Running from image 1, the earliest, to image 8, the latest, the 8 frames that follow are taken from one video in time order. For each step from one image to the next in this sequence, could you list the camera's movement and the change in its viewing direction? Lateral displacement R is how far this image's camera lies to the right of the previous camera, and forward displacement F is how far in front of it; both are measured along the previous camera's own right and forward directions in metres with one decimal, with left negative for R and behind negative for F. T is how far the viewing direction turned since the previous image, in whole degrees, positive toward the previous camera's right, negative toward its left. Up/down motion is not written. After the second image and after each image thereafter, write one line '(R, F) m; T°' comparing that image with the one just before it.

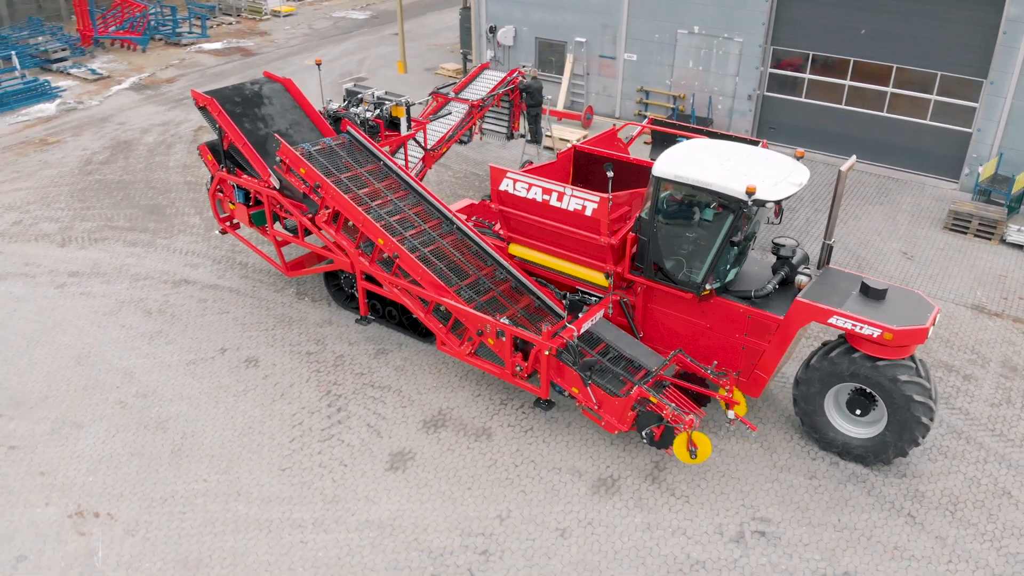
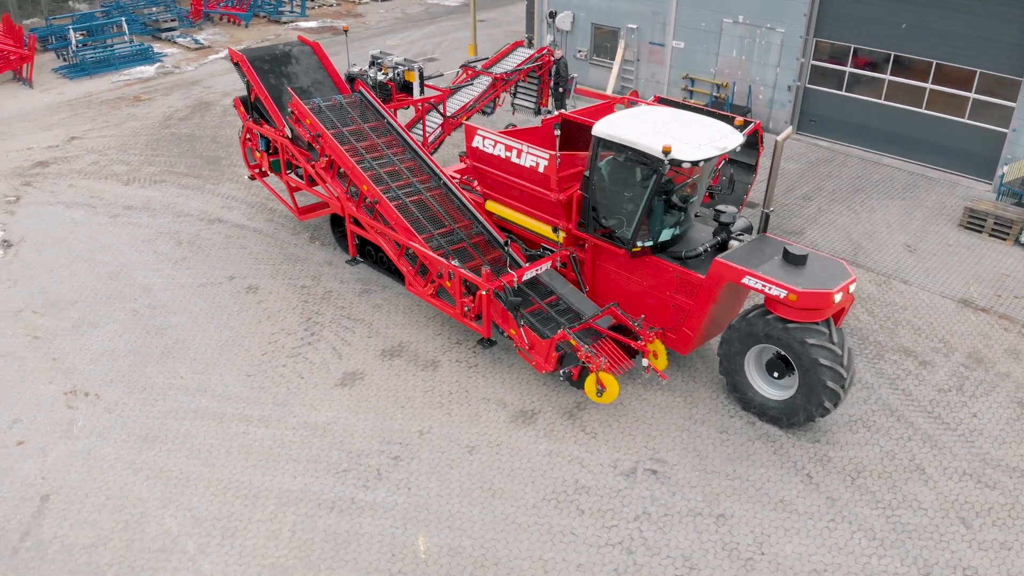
(+1.2, -0.8) m; -9°
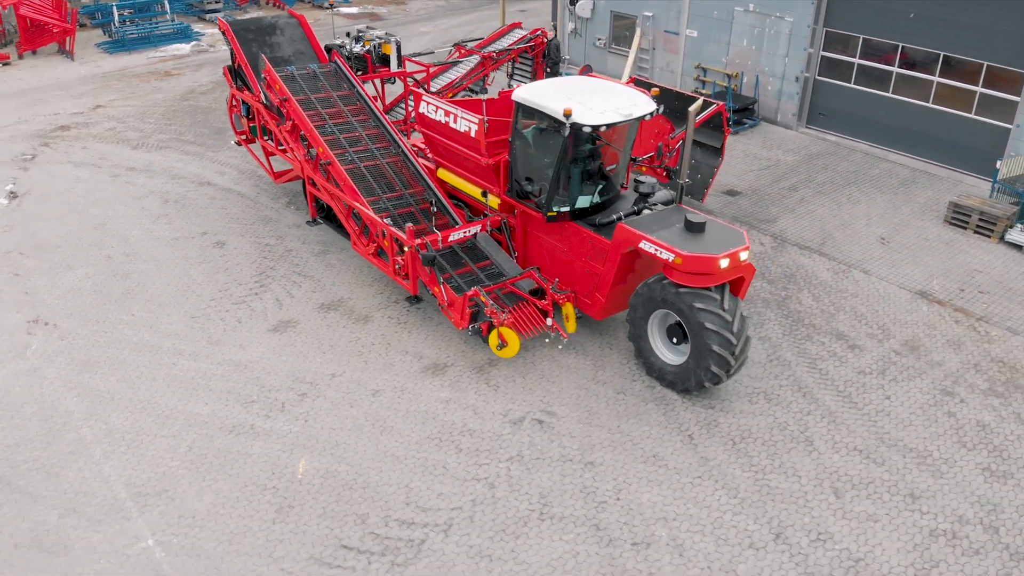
(+1.2, -0.6) m; -6°
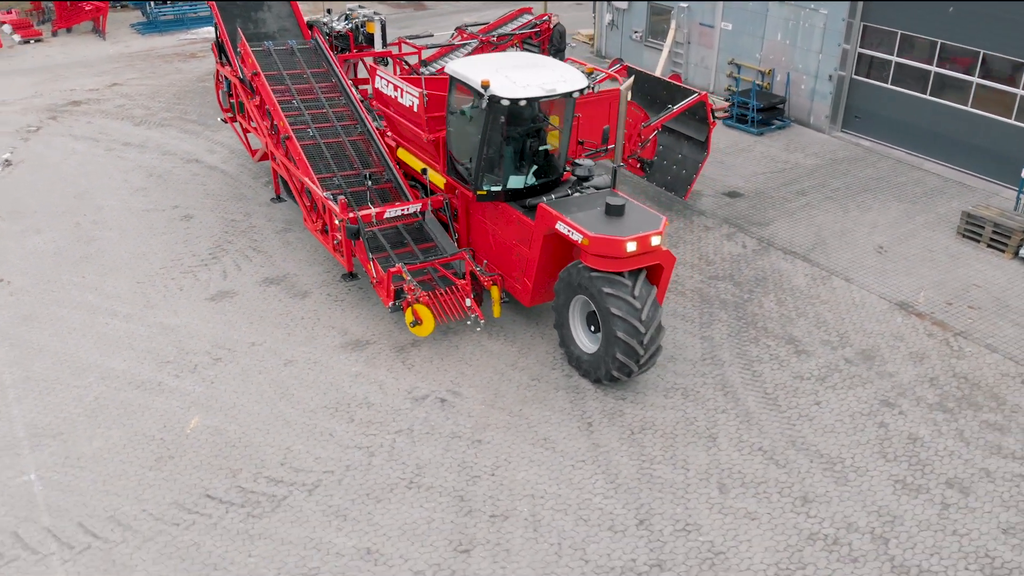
(+1.3, -0.3) m; -7°
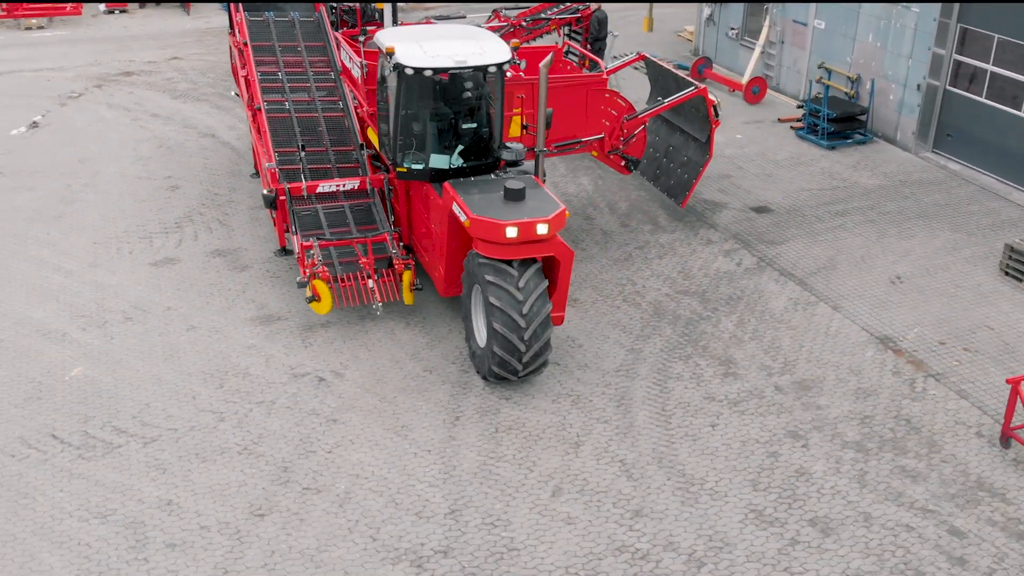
(+2.3, -0.3) m; -12°
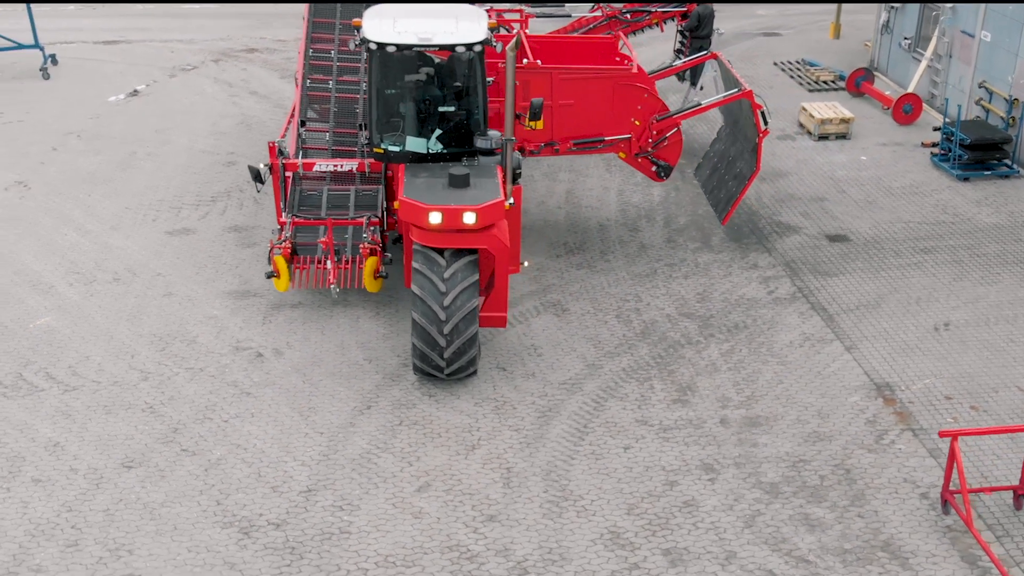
(+2.9, 0.0) m; -17°
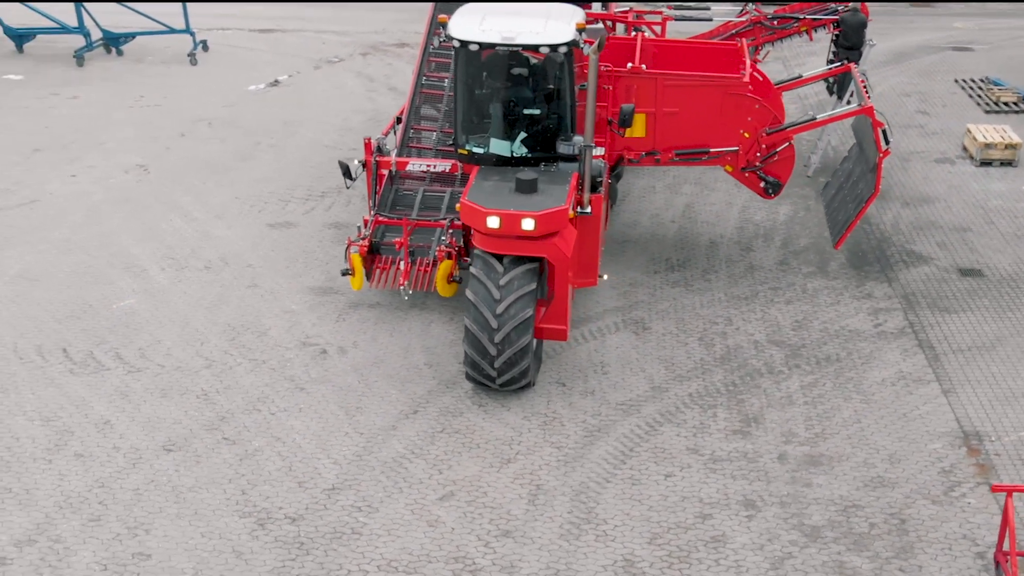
(+1.4, +0.2) m; -11°
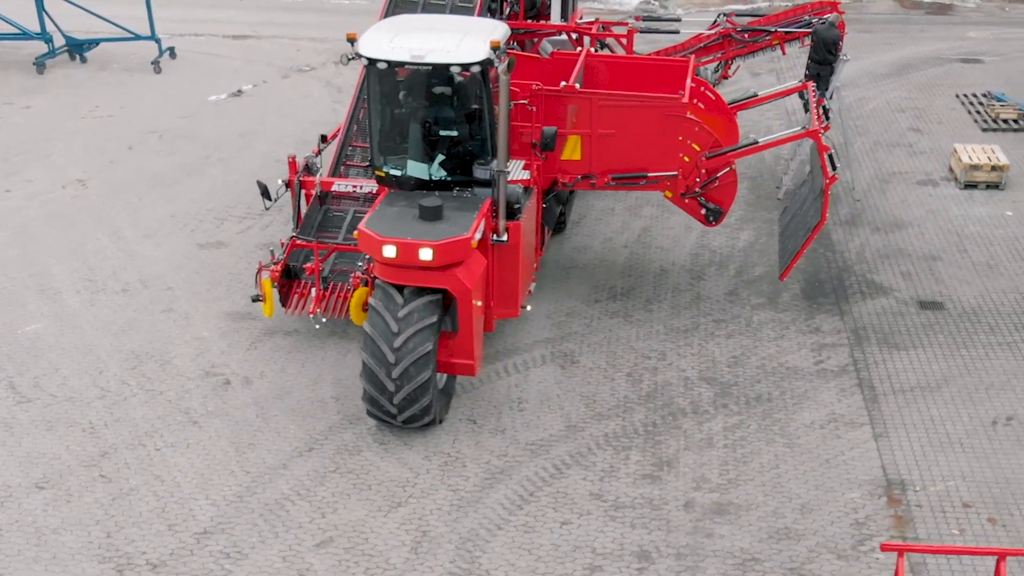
(+1.1, +0.4) m; -4°
